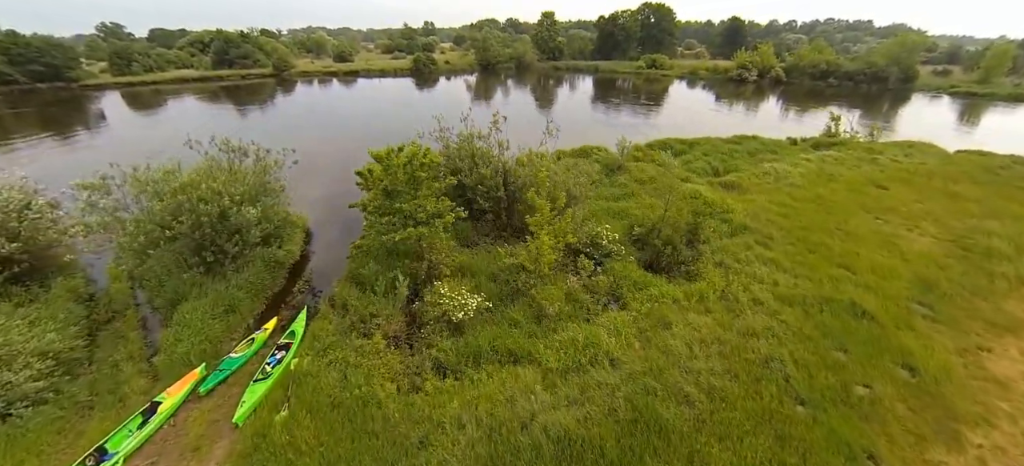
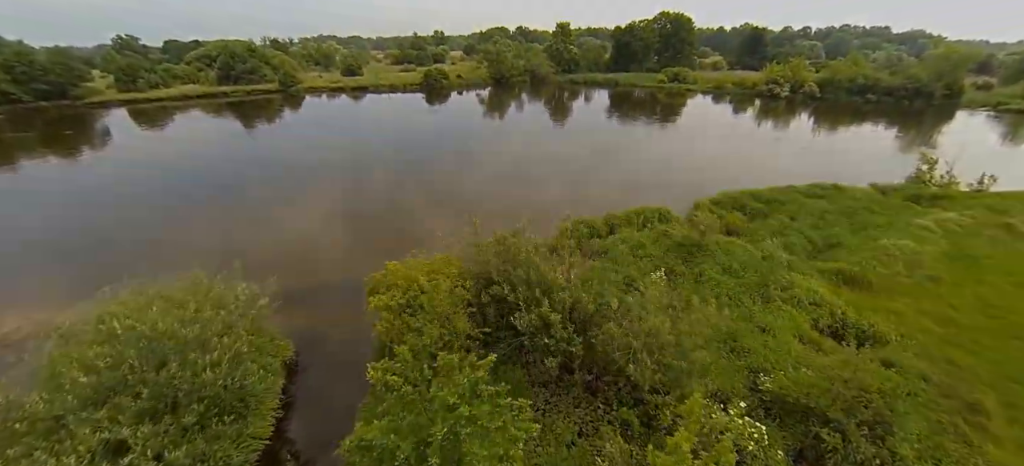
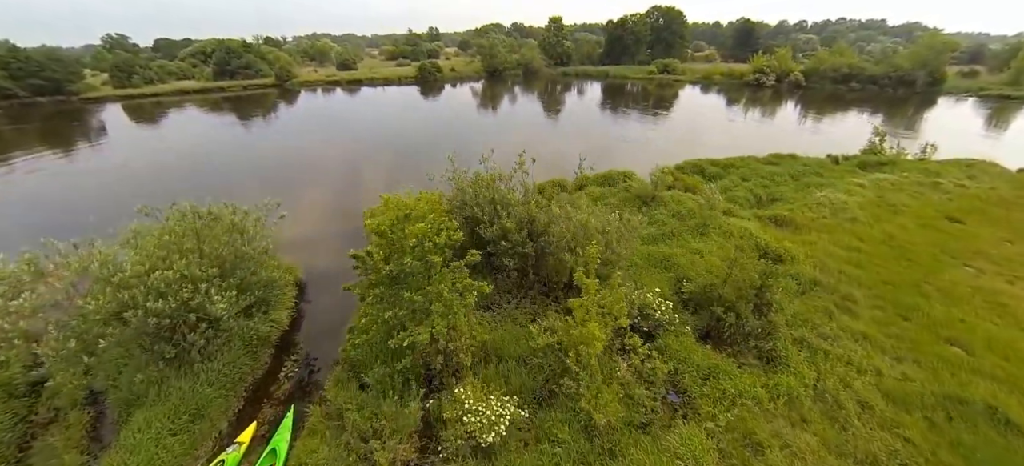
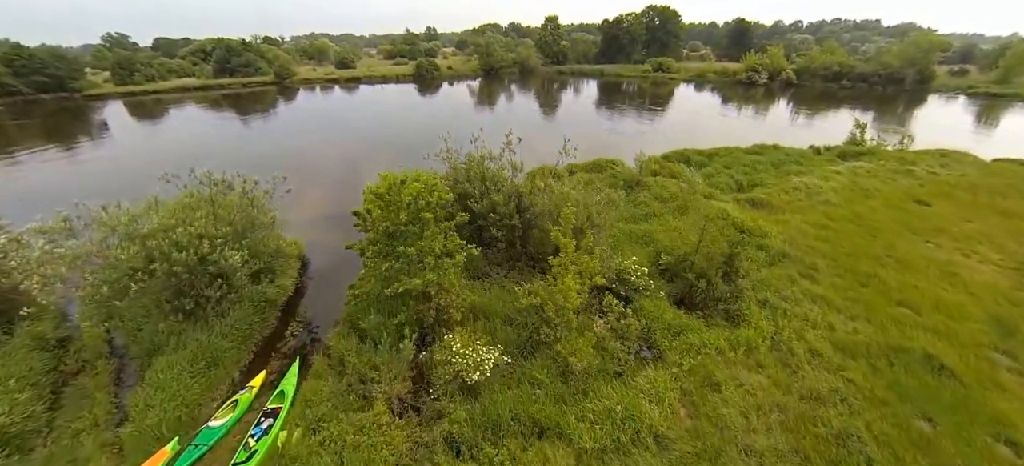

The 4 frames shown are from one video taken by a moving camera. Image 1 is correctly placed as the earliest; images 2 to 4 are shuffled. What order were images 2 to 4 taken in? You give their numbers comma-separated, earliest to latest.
4, 3, 2
